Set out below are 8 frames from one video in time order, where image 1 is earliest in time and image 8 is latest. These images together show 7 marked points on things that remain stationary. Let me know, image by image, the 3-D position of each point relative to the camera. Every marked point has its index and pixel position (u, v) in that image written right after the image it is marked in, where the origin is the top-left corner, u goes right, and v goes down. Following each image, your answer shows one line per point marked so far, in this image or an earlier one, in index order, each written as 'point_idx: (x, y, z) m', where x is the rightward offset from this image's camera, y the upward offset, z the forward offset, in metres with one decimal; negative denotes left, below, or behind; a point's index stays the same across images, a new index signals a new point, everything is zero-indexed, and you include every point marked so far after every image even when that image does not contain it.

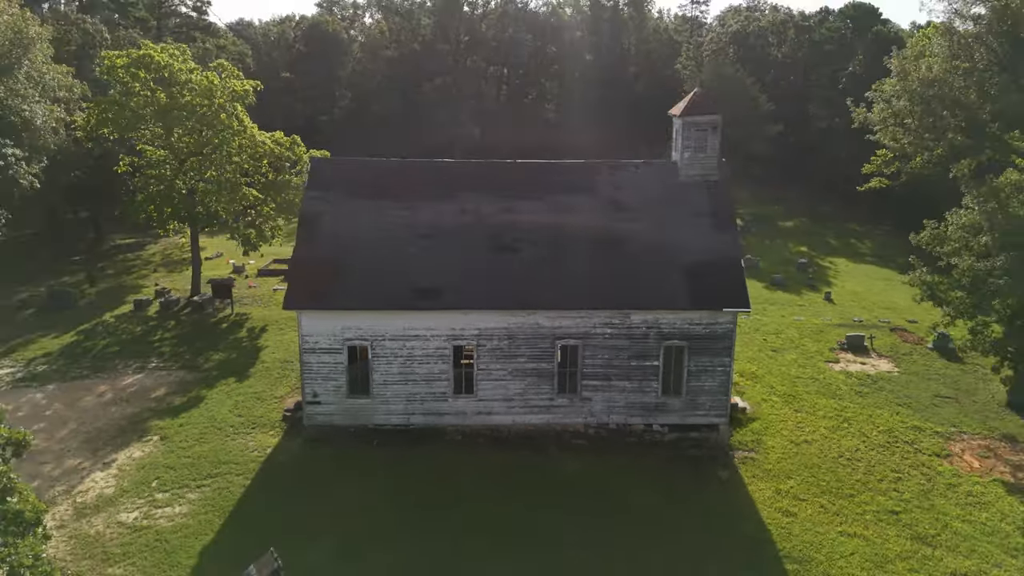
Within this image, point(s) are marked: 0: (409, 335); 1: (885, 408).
0: (-2.3, -1.0, +15.8) m
1: (+9.6, -3.0, +18.6) m
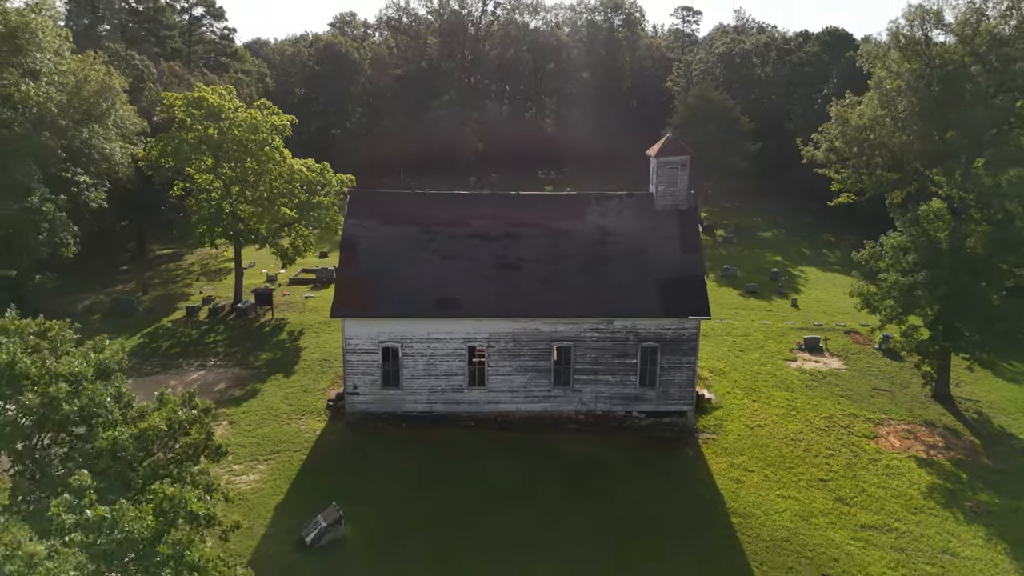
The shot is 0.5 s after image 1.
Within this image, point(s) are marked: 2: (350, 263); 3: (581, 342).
0: (-2.1, -1.3, +19.3) m
1: (+9.8, -3.3, +22.1) m
2: (-4.5, +0.7, +19.9) m
3: (+1.9, -1.4, +19.4) m
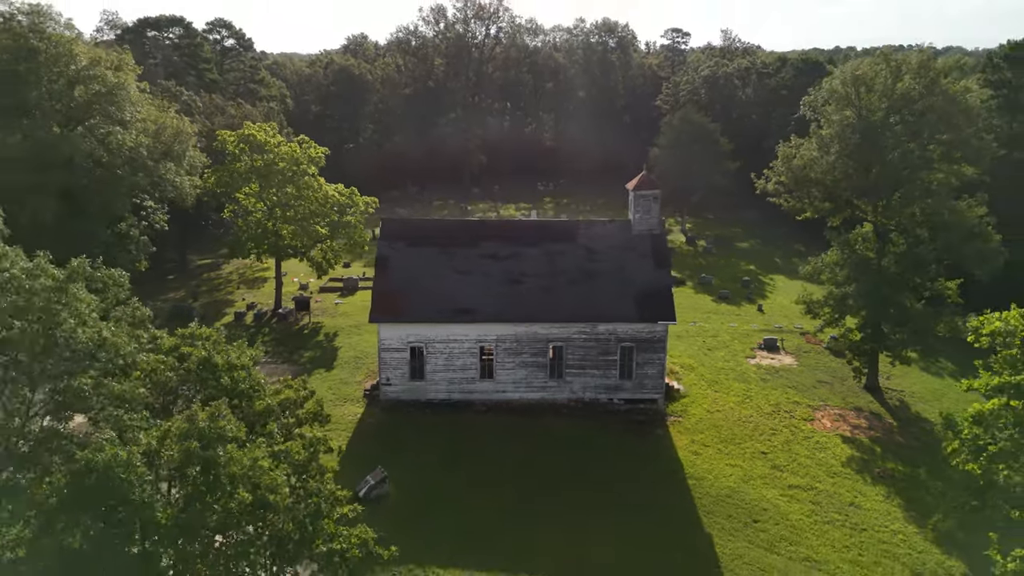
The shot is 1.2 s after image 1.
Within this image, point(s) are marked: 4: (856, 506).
0: (-2.0, -1.7, +23.9) m
1: (+9.9, -3.7, +26.7) m
2: (-4.4, +0.3, +24.4) m
3: (+2.0, -1.8, +24.0) m
4: (+9.4, -5.9, +19.8) m
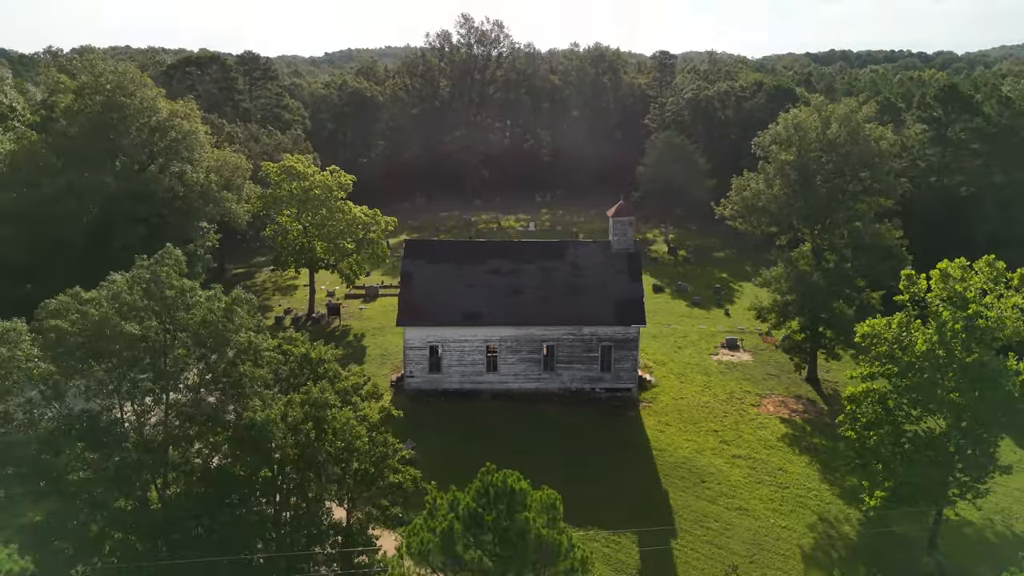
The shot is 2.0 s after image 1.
0: (-2.0, -2.1, +29.3) m
1: (+9.9, -4.0, +32.1) m
2: (-4.3, -0.1, +29.9) m
3: (+2.0, -2.2, +29.4) m
4: (+9.4, -6.3, +25.3) m
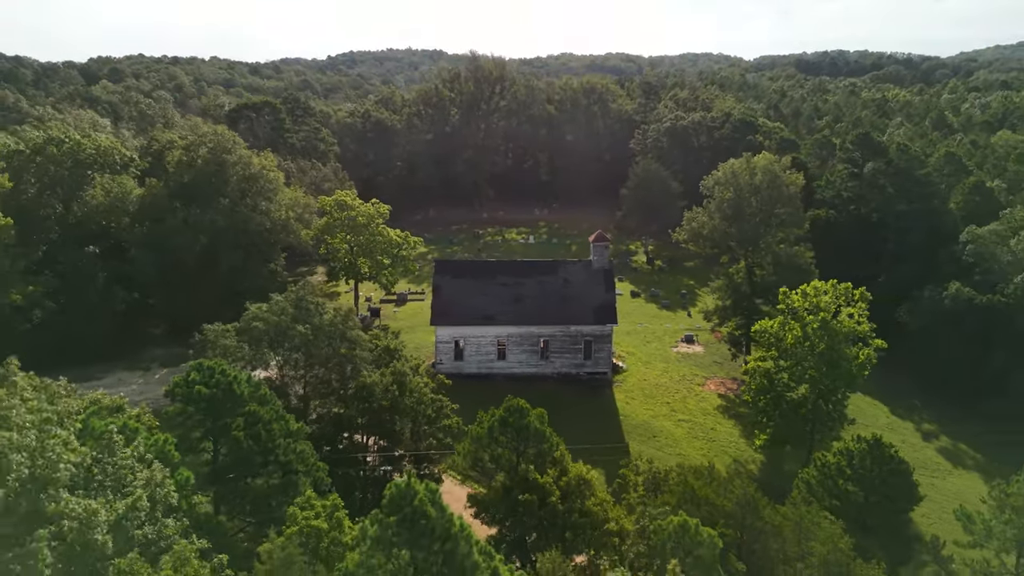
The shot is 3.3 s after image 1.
0: (-1.7, -2.6, +39.0) m
1: (+10.2, -4.5, +41.9) m
2: (-4.1, -0.6, +39.6) m
3: (+2.3, -2.7, +39.1) m
4: (+9.7, -6.8, +35.0) m
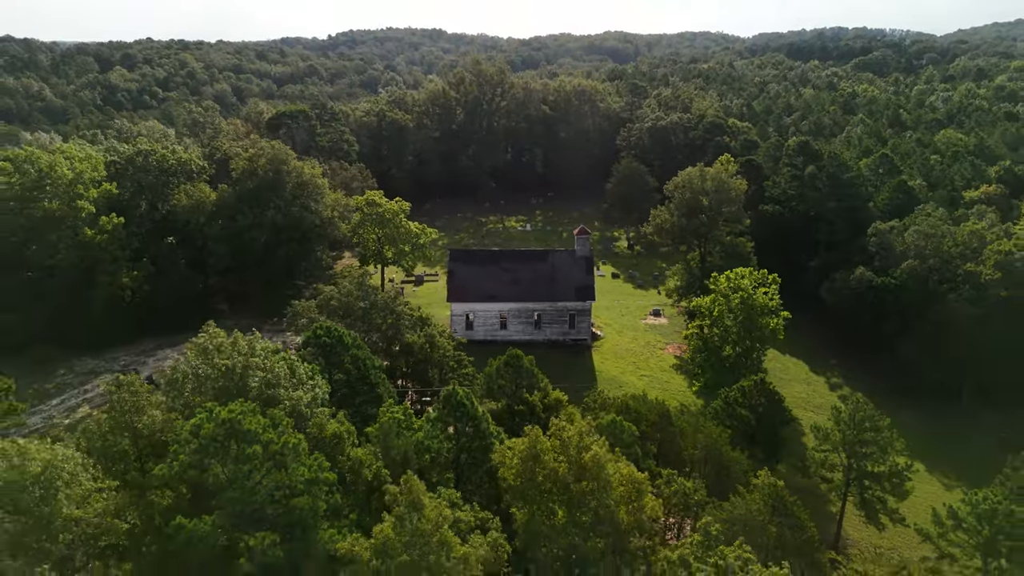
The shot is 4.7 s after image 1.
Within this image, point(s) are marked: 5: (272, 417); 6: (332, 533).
0: (-1.8, -1.5, +49.1) m
1: (+10.1, -3.3, +52.0) m
2: (-4.1, +0.5, +49.6) m
3: (+2.2, -1.6, +49.2) m
4: (+9.7, -5.8, +45.3) m
5: (-6.4, -3.4, +19.1) m
6: (-4.4, -6.0, +17.9) m
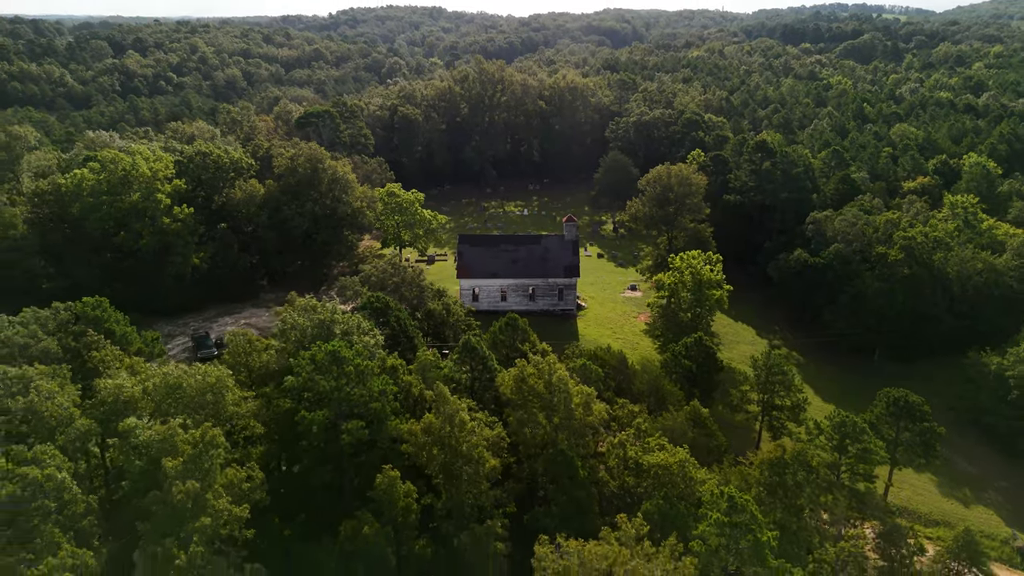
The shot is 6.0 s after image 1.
0: (-1.9, +0.3, +59.1) m
1: (+10.0, -1.5, +62.1) m
2: (-4.2, +2.3, +59.6) m
3: (+2.1, +0.2, +59.2) m
4: (+9.6, -4.2, +55.4) m
5: (-6.4, -2.6, +29.2) m
6: (-4.5, -5.2, +28.0) m
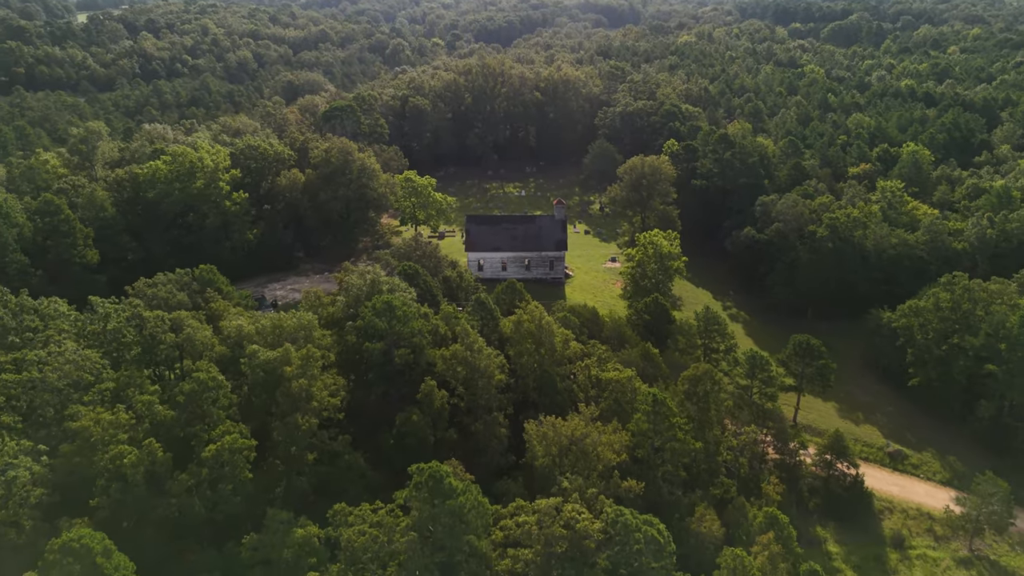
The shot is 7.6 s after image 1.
0: (-2.0, +3.1, +71.1) m
1: (+9.9, +1.5, +74.1) m
2: (-4.3, +5.2, +71.4) m
3: (+2.0, +3.0, +71.2) m
4: (+9.5, -1.5, +67.6) m
5: (-6.5, -0.8, +41.2) m
6: (-4.6, -3.6, +40.2) m
